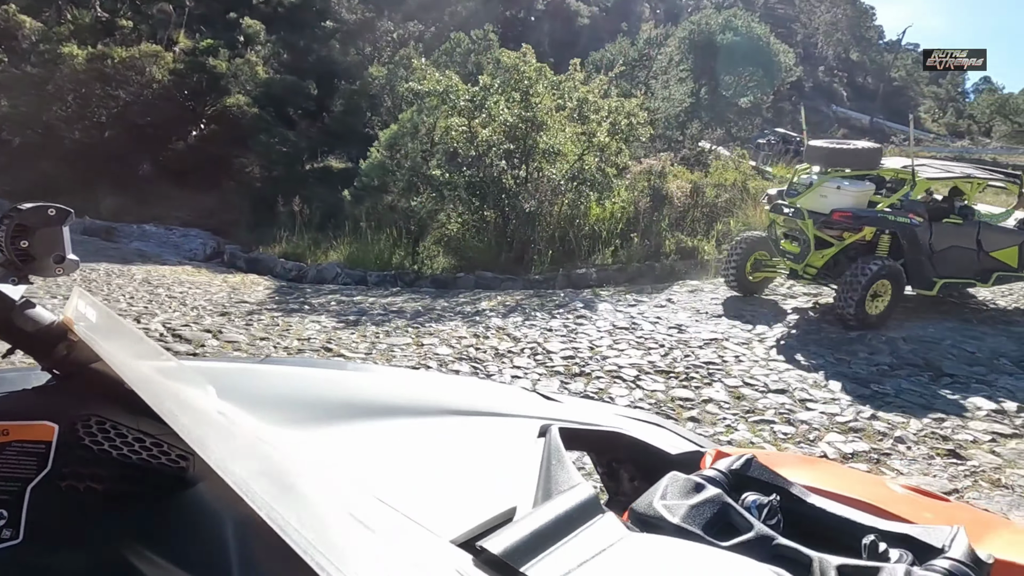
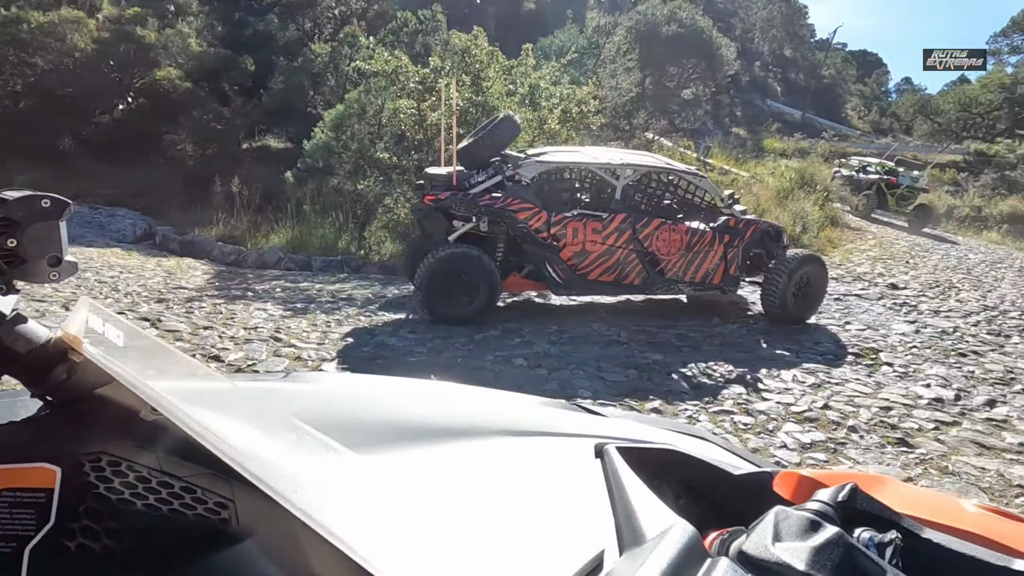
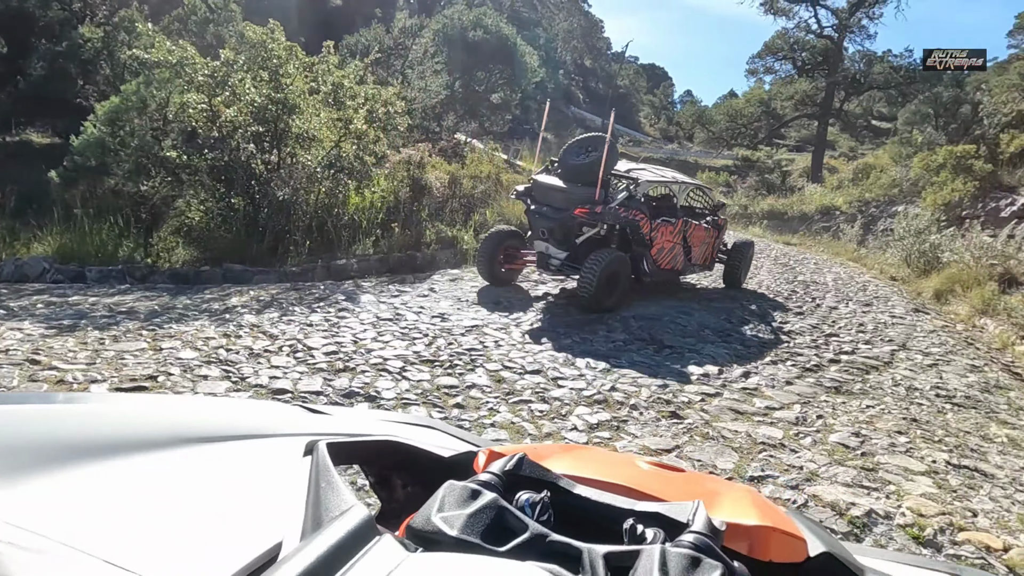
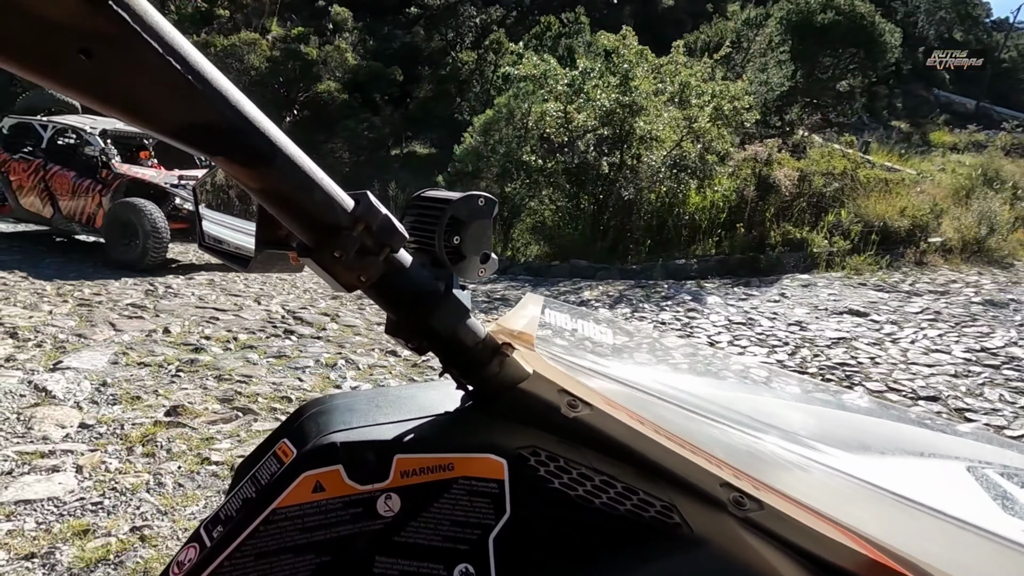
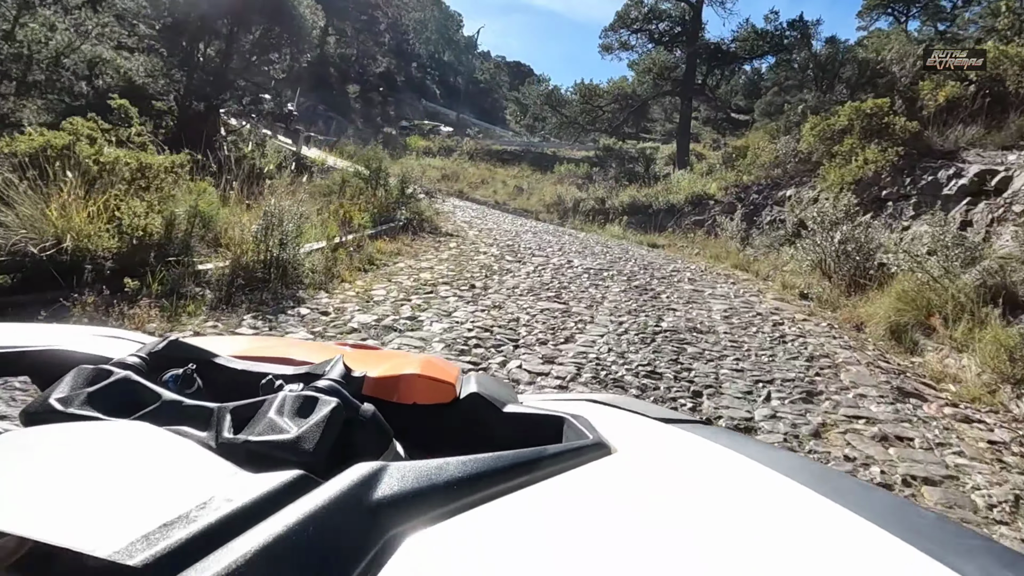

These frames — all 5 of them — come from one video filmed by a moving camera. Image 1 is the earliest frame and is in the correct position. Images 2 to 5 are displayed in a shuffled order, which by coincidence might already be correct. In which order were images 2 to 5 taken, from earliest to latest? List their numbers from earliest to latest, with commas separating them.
4, 2, 3, 5
